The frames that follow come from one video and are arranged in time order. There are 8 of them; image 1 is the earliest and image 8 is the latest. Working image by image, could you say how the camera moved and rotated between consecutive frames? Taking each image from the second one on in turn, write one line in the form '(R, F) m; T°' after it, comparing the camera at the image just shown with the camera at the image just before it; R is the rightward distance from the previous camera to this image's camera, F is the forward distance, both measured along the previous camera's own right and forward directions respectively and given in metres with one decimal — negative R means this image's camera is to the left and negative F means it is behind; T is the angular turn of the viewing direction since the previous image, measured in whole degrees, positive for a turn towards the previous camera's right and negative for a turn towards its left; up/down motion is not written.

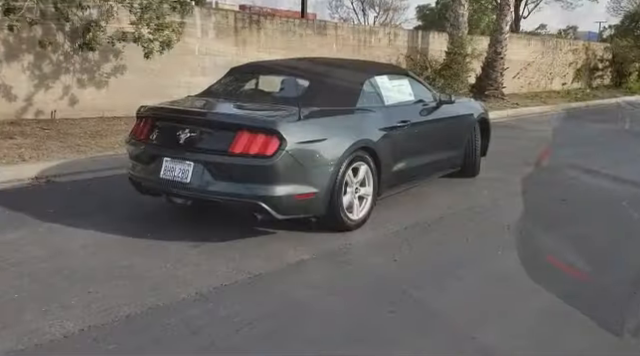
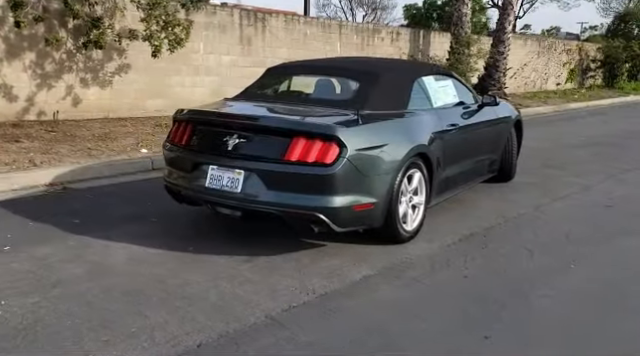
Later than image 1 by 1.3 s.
(-0.6, +0.4) m; +2°
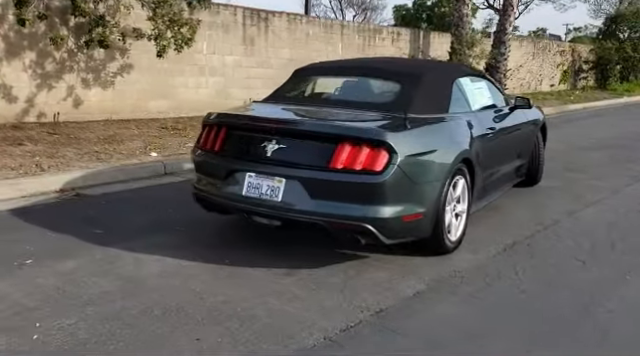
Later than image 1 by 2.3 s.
(-0.4, +0.3) m; +1°
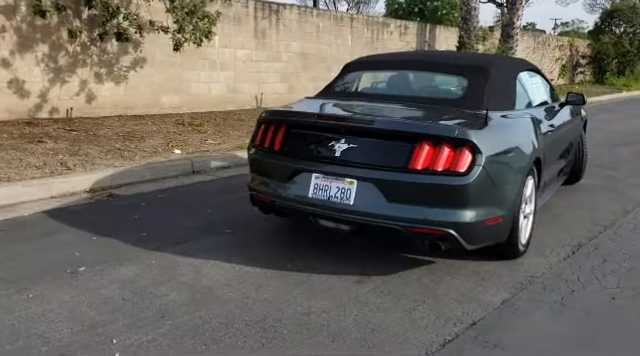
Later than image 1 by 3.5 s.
(-0.6, +0.3) m; +1°
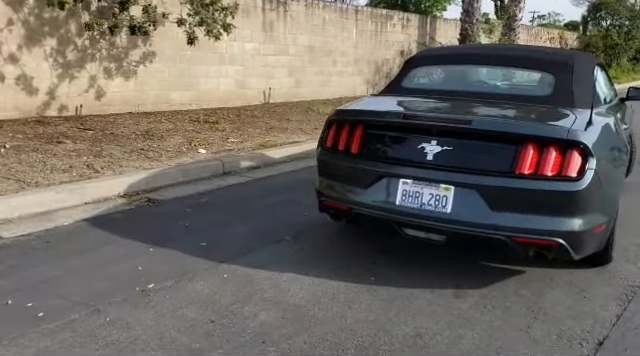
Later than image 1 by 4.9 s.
(-0.7, +0.3) m; +2°
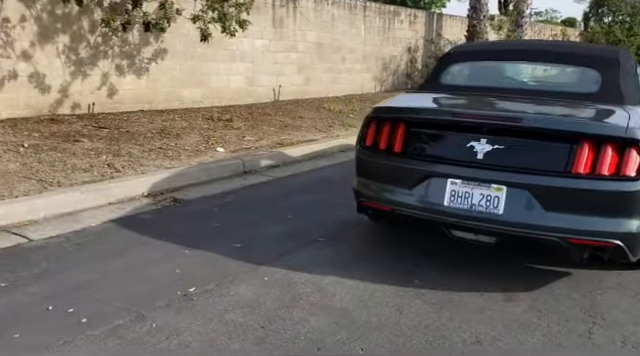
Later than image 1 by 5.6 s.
(-0.3, +0.1) m; 0°
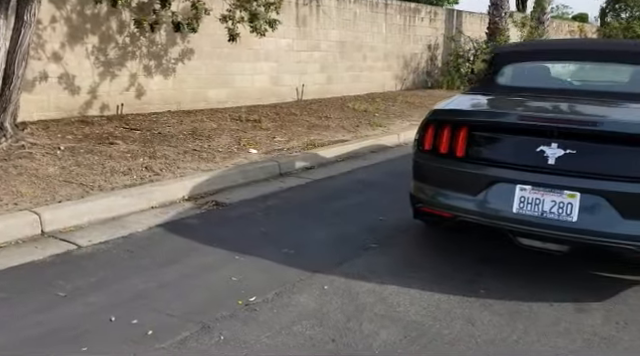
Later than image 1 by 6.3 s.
(-0.3, +0.1) m; -1°
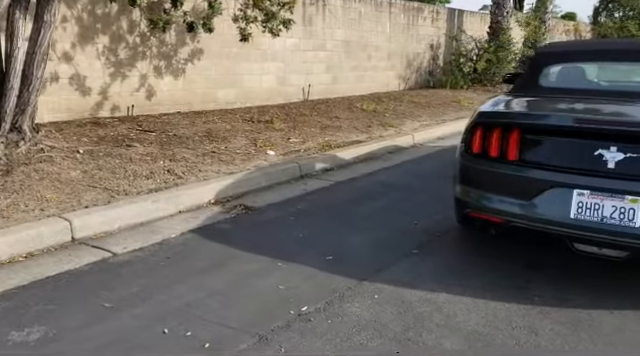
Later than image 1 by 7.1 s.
(-0.4, +0.1) m; +1°
